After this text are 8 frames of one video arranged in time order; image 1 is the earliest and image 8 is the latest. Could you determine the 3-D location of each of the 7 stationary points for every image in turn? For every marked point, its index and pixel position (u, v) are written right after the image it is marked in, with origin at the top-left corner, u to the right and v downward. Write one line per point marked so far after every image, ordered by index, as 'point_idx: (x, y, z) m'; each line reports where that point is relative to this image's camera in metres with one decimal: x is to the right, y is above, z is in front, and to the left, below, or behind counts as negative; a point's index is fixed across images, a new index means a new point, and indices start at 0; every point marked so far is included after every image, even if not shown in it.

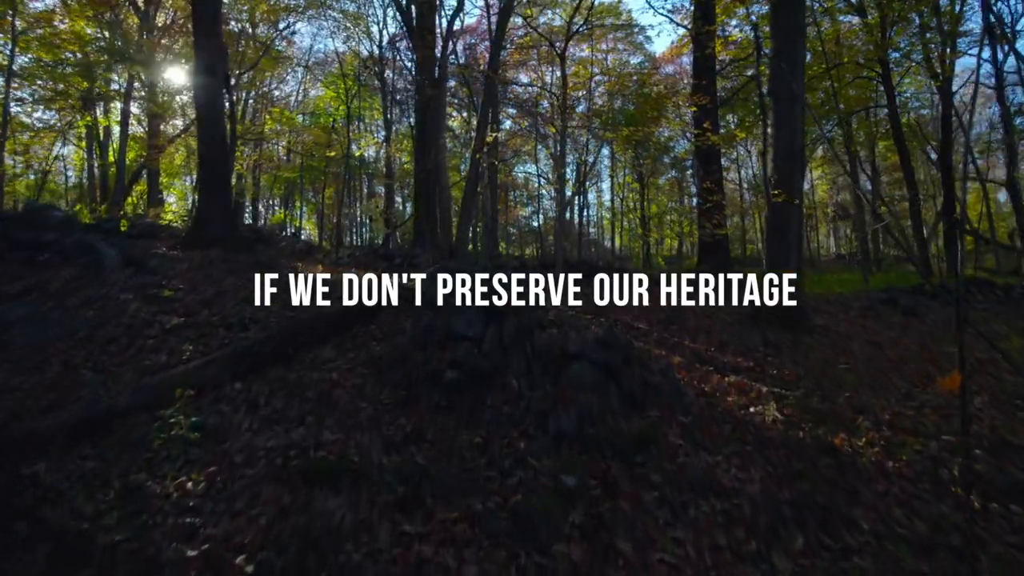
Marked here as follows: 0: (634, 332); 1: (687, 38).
0: (+3.0, -1.2, +9.6) m
1: (+8.3, +12.1, +19.5) m
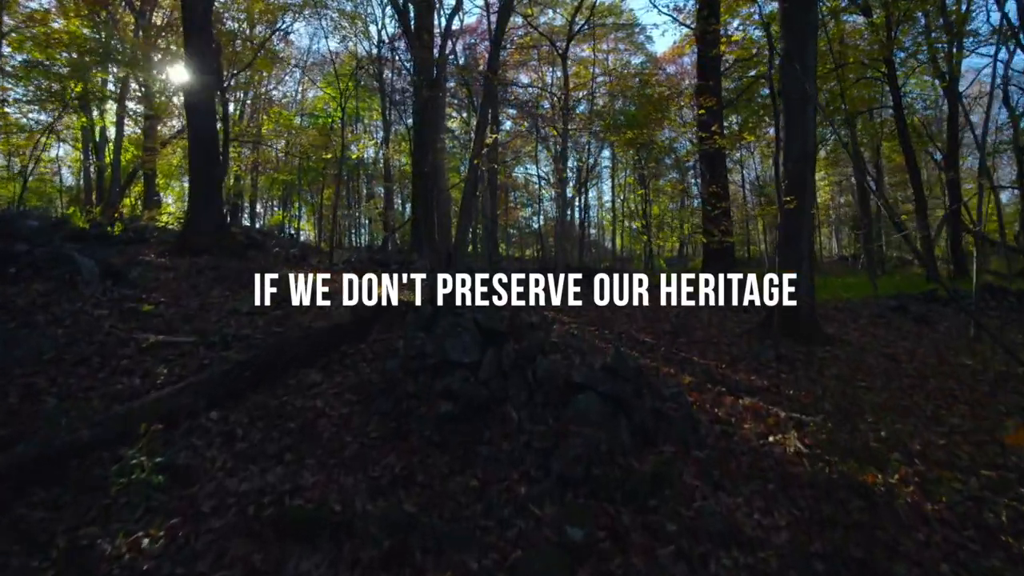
0: (+3.0, -1.5, +9.2) m
1: (+8.3, +11.8, +19.1) m
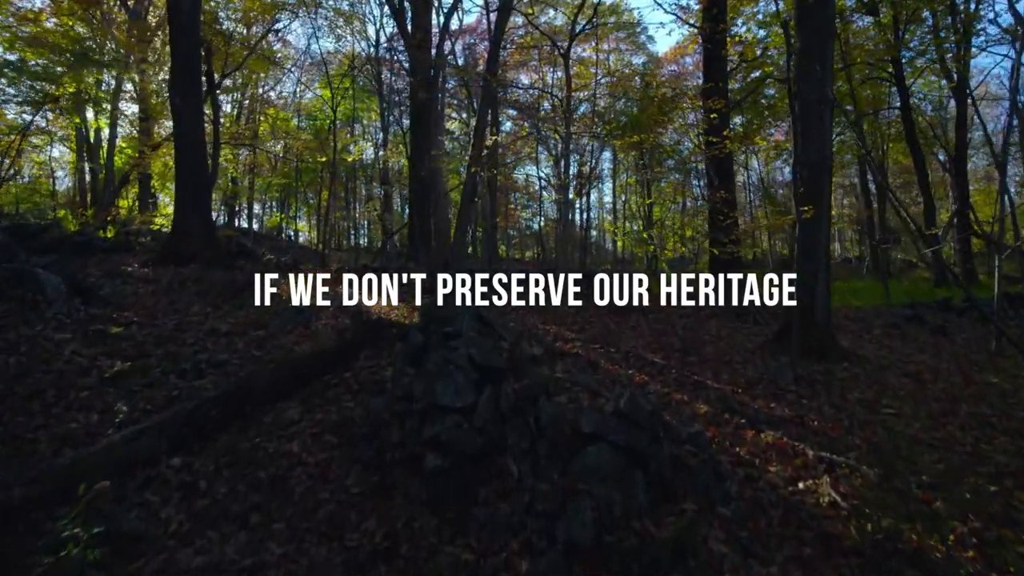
0: (+3.0, -1.9, +8.6) m
1: (+8.3, +11.5, +18.5) m
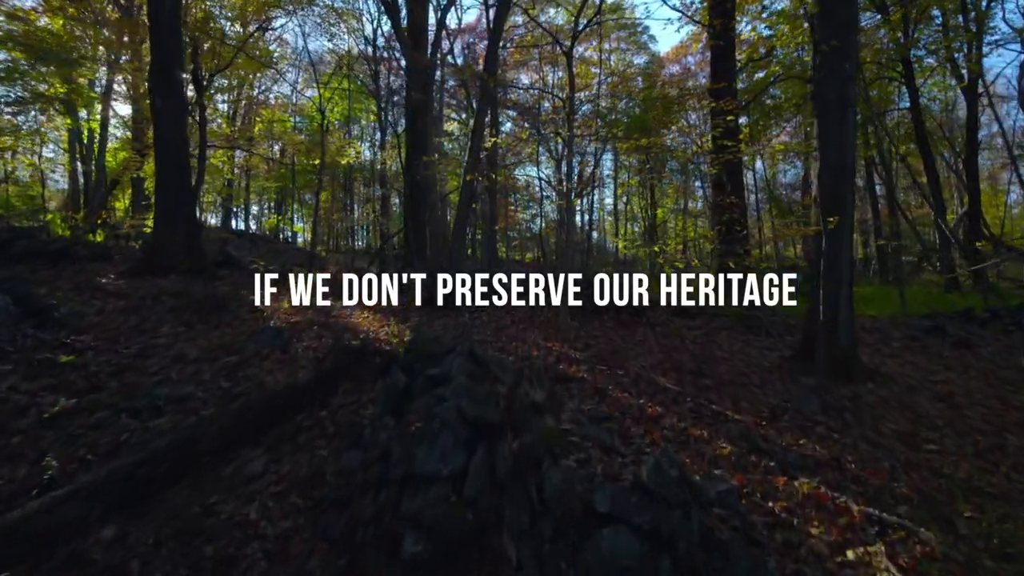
0: (+3.0, -2.2, +7.8) m
1: (+8.3, +11.1, +17.7) m
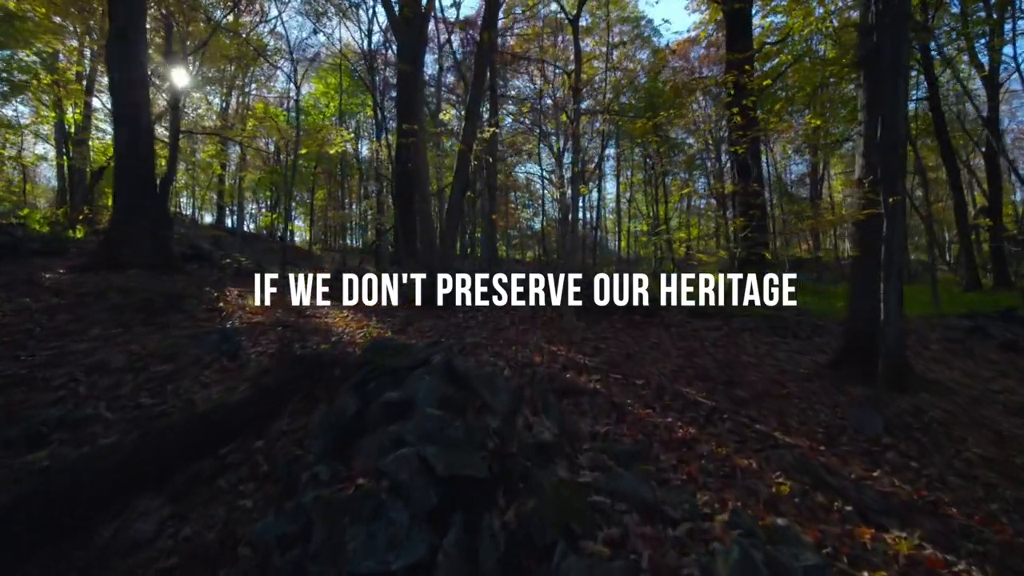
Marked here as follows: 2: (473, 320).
0: (+2.9, -2.1, +6.4) m
1: (+8.3, +11.2, +16.3) m
2: (-1.1, -0.9, +11.0) m
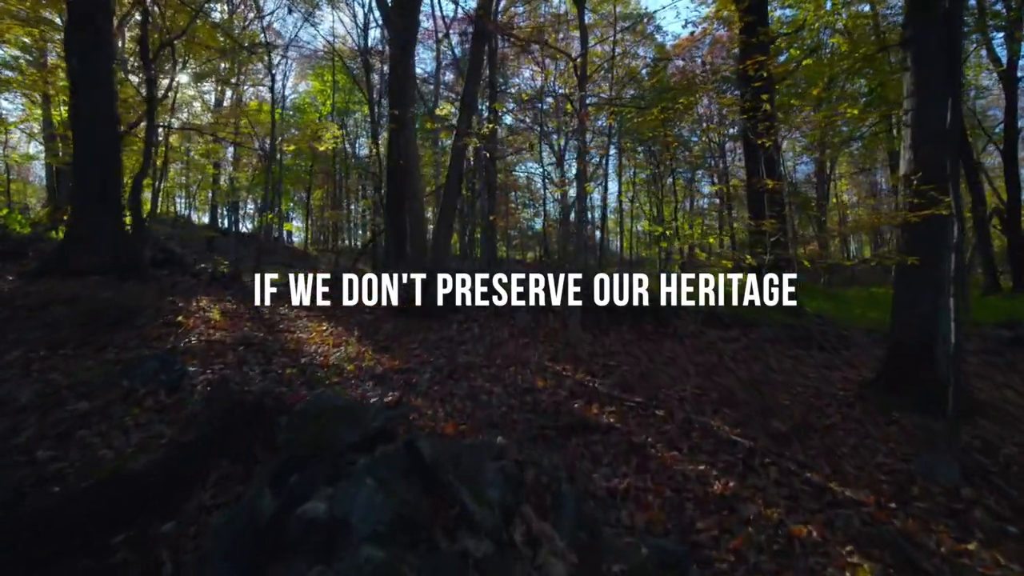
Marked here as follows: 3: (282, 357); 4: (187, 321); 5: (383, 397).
0: (+2.9, -2.4, +5.3) m
1: (+8.3, +11.0, +15.2) m
2: (-1.1, -1.1, +9.9) m
3: (-3.9, -1.2, +6.9) m
4: (-6.2, -0.6, +7.7) m
5: (-1.9, -1.6, +6.1) m
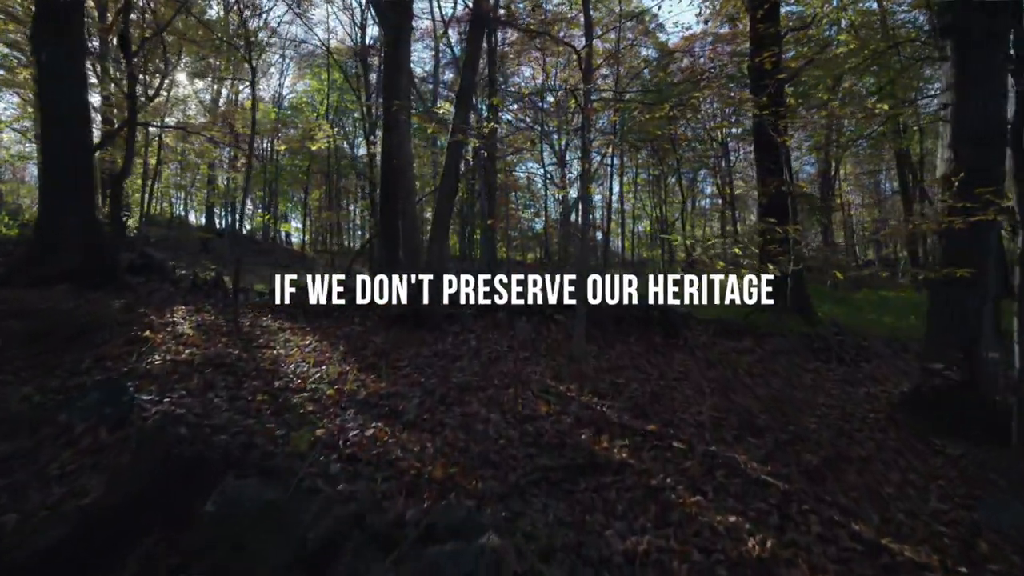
0: (+2.9, -2.6, +4.6) m
1: (+8.3, +10.8, +14.5) m
2: (-1.1, -1.3, +9.2) m
3: (-3.9, -1.4, +6.2) m
4: (-6.2, -0.9, +7.0) m
5: (-2.0, -1.9, +5.3) m
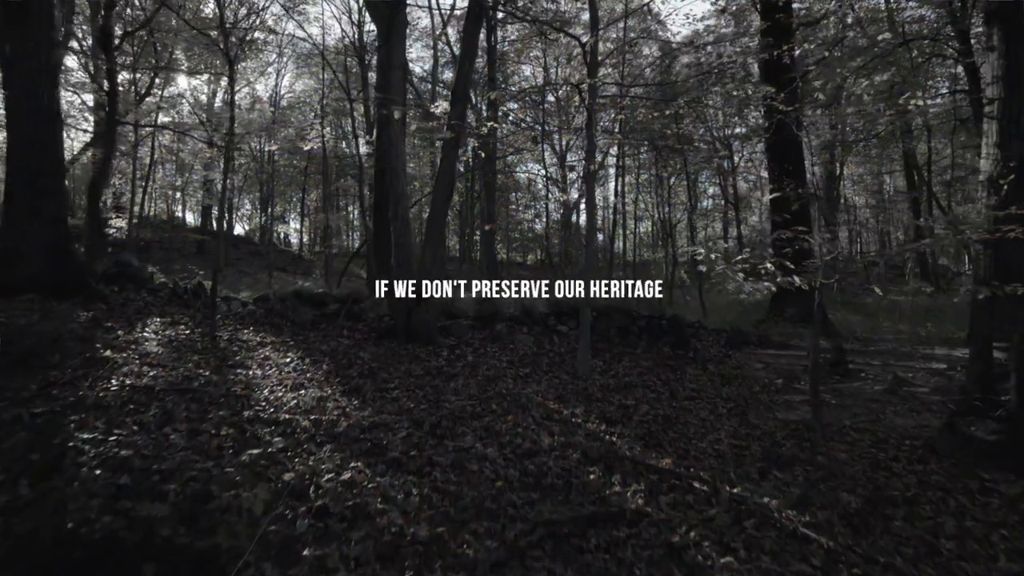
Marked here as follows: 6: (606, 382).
0: (+2.9, -2.8, +3.9) m
1: (+8.3, +10.5, +13.8) m
2: (-1.1, -1.6, +8.5) m
3: (-3.9, -1.7, +5.5) m
4: (-6.2, -1.1, +6.3) m
5: (-2.0, -2.1, +4.7) m
6: (+1.9, -1.9, +8.4) m
